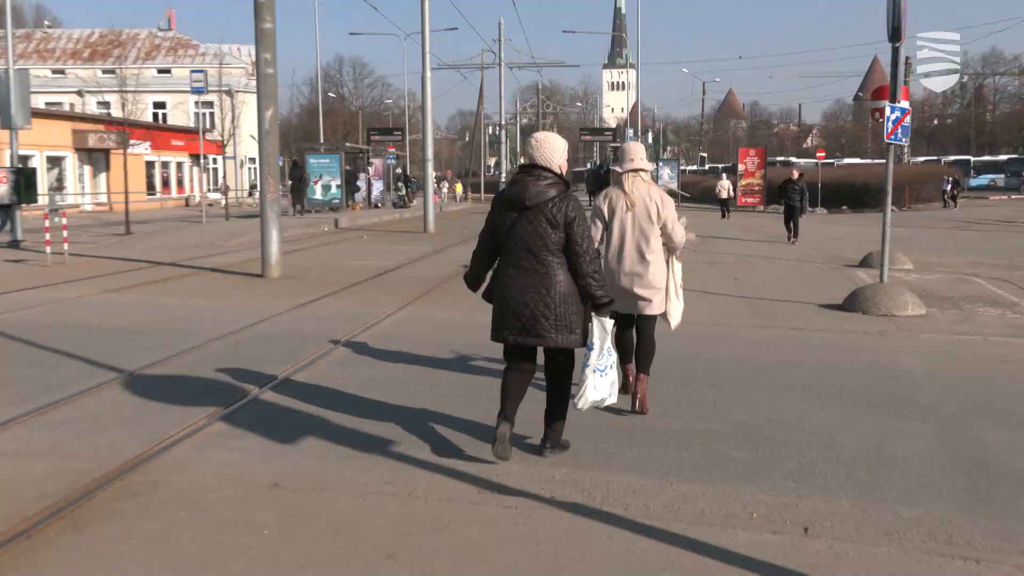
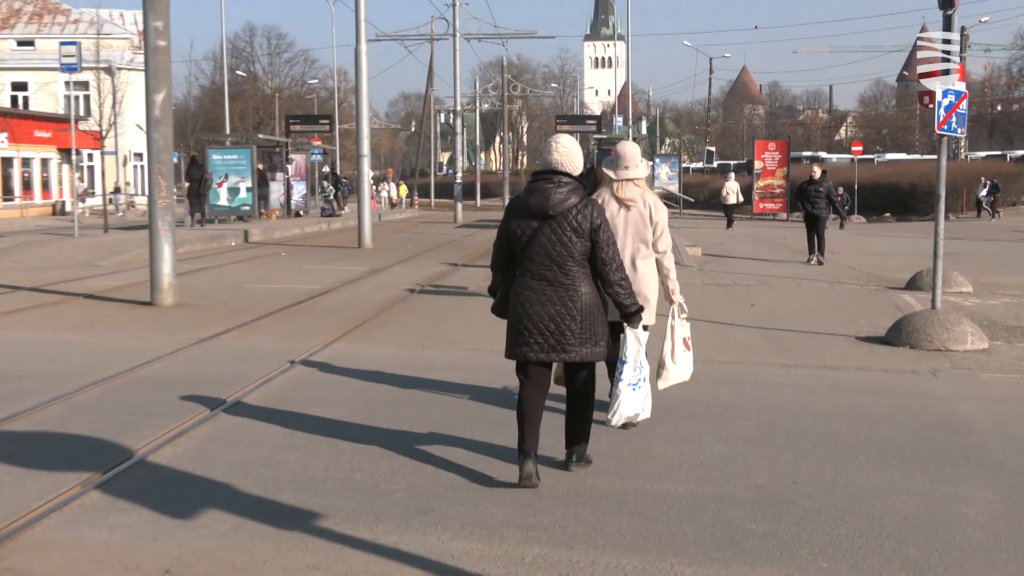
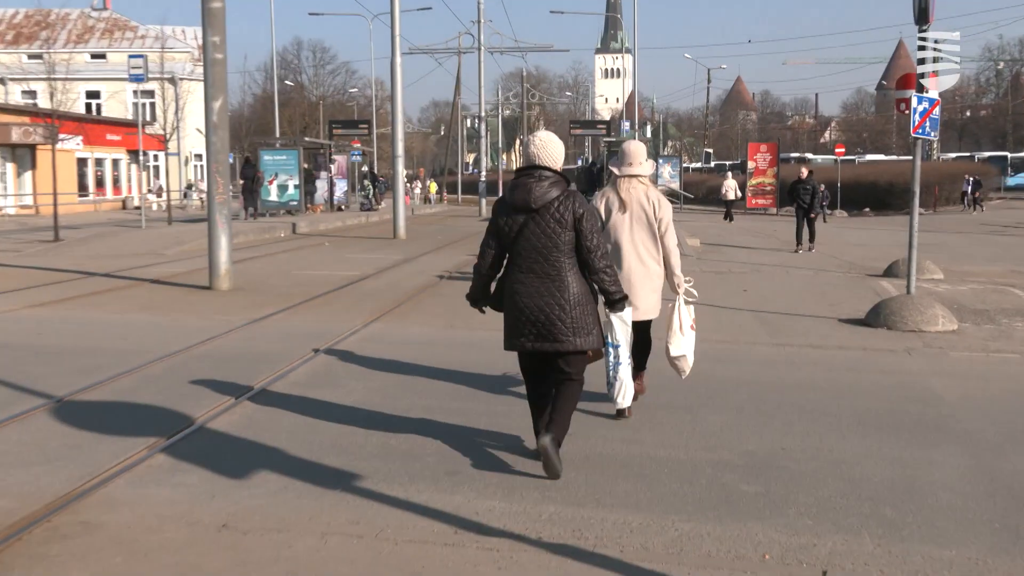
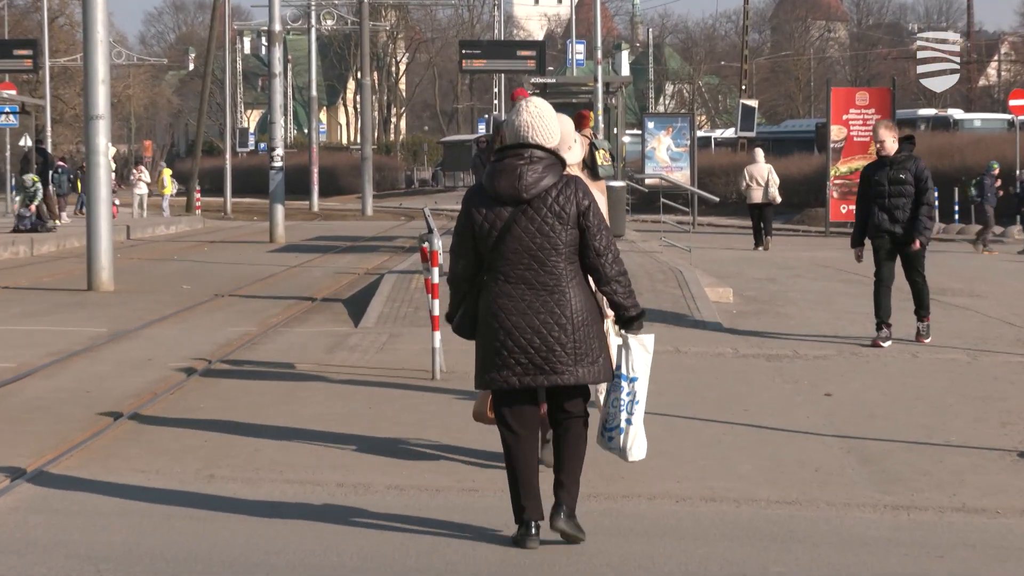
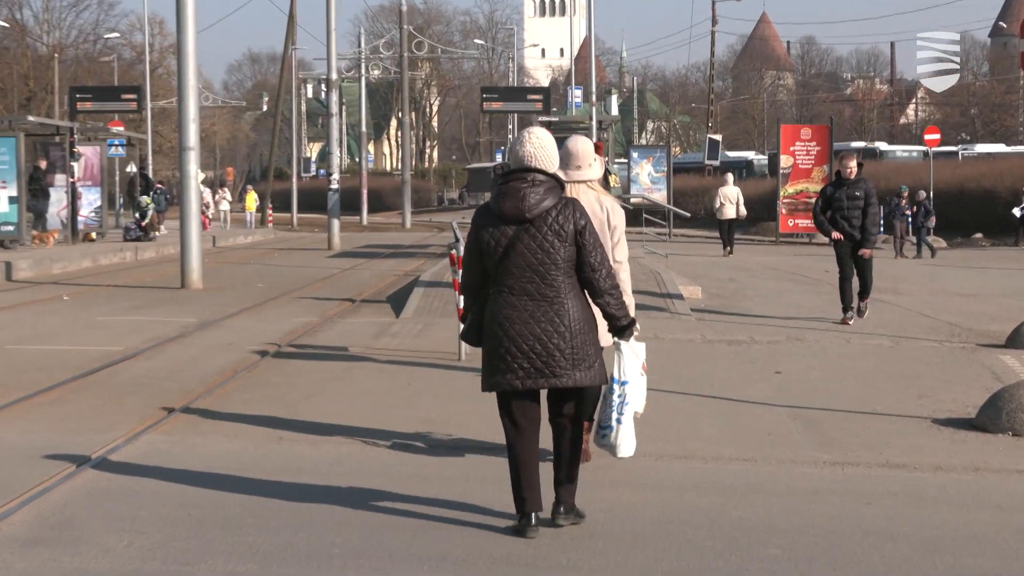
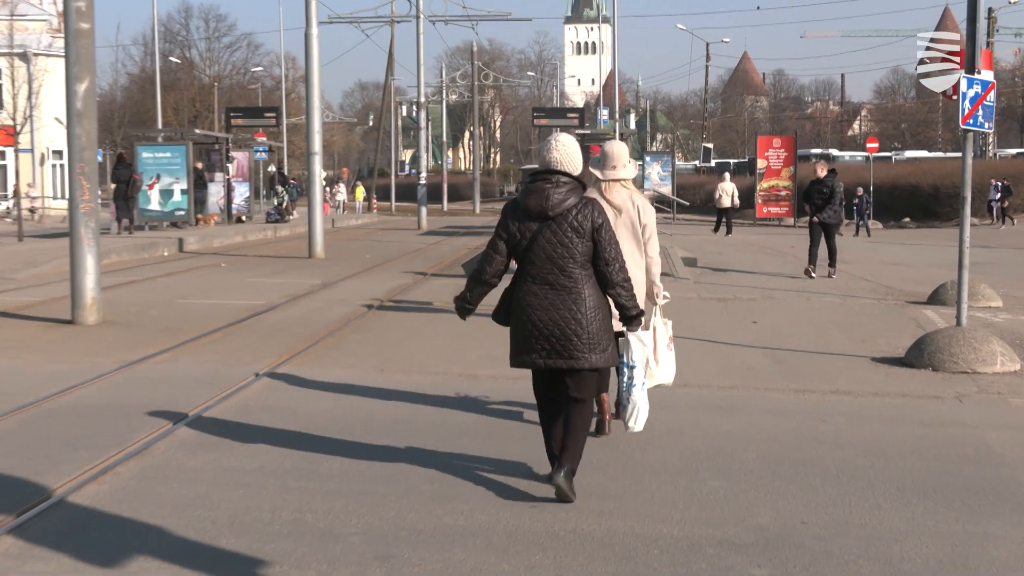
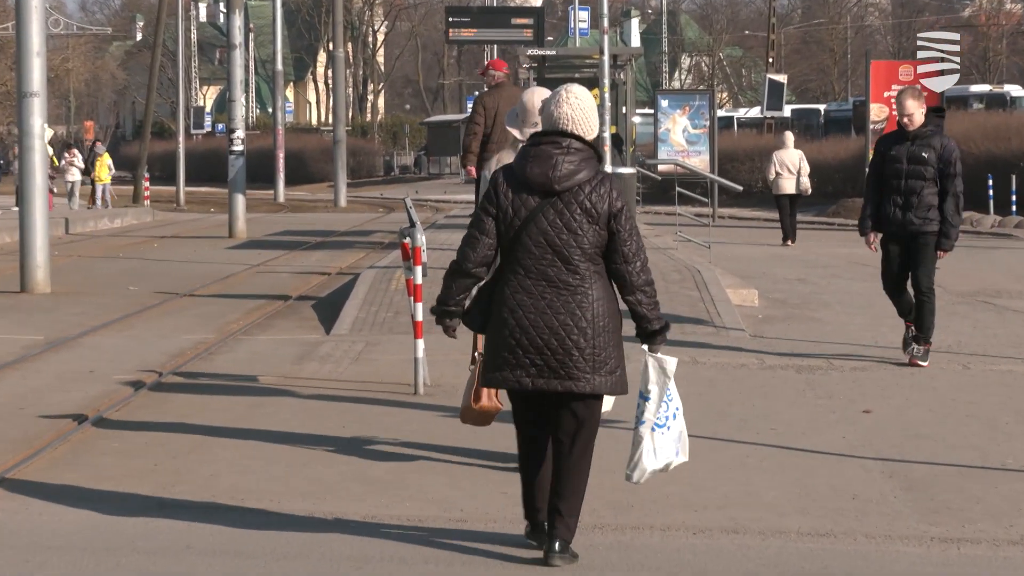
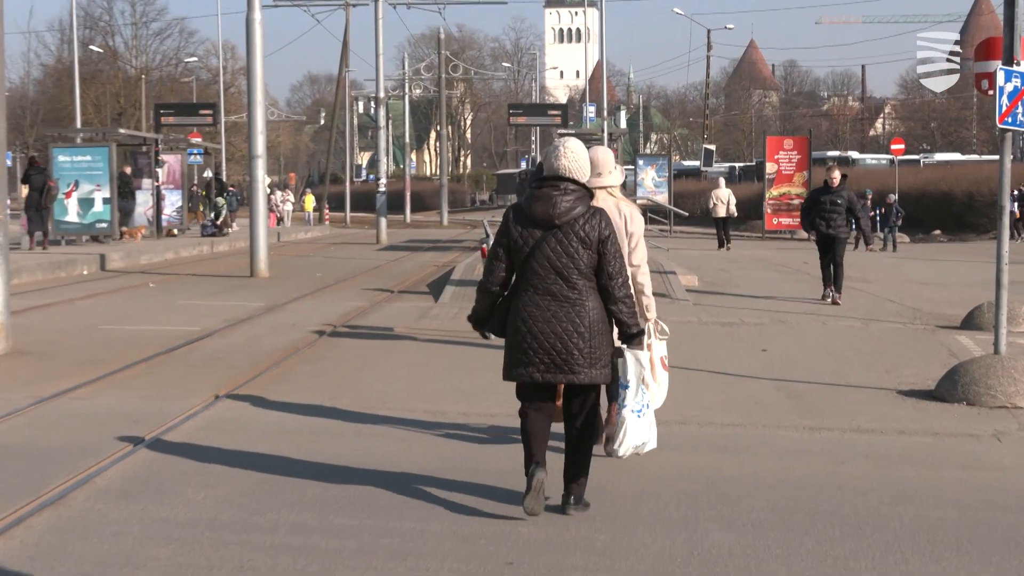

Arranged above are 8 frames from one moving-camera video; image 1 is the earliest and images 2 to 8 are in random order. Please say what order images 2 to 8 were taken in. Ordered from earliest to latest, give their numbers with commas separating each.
3, 2, 6, 8, 5, 4, 7
